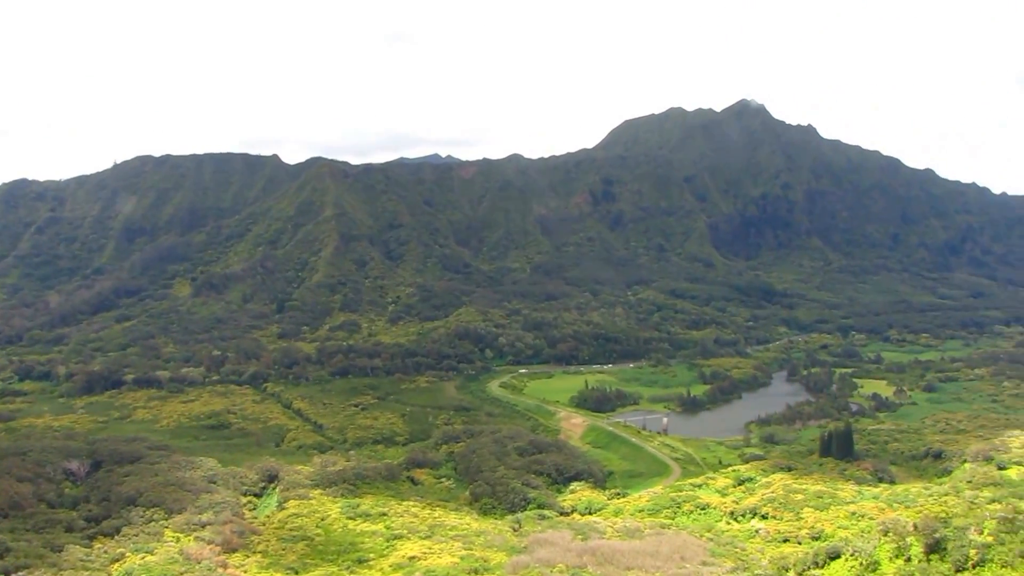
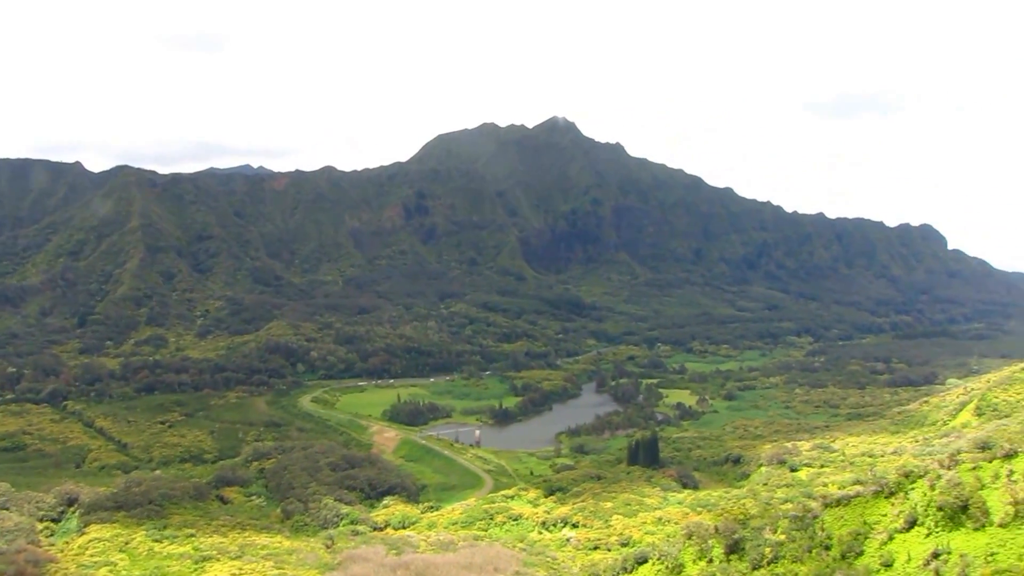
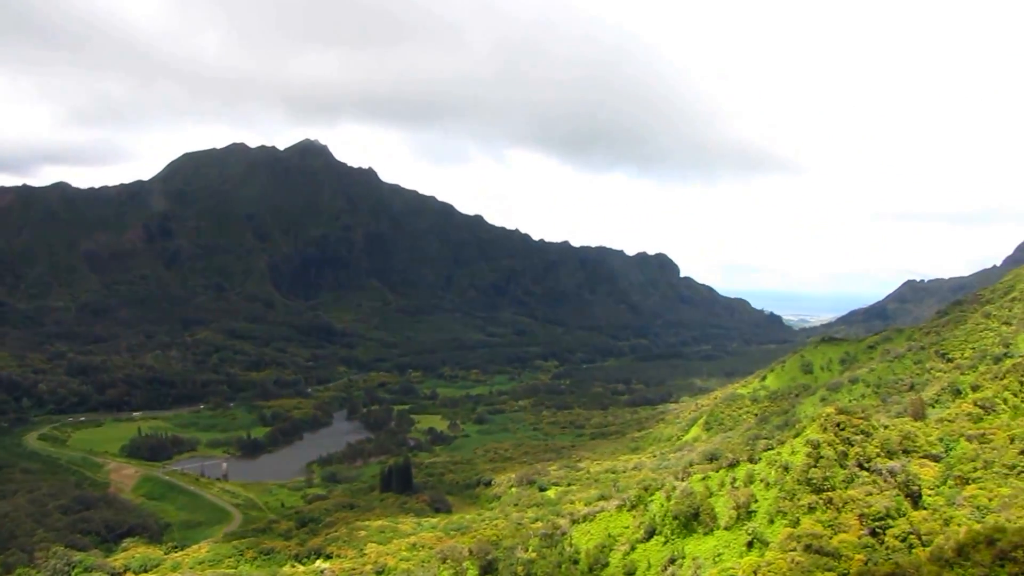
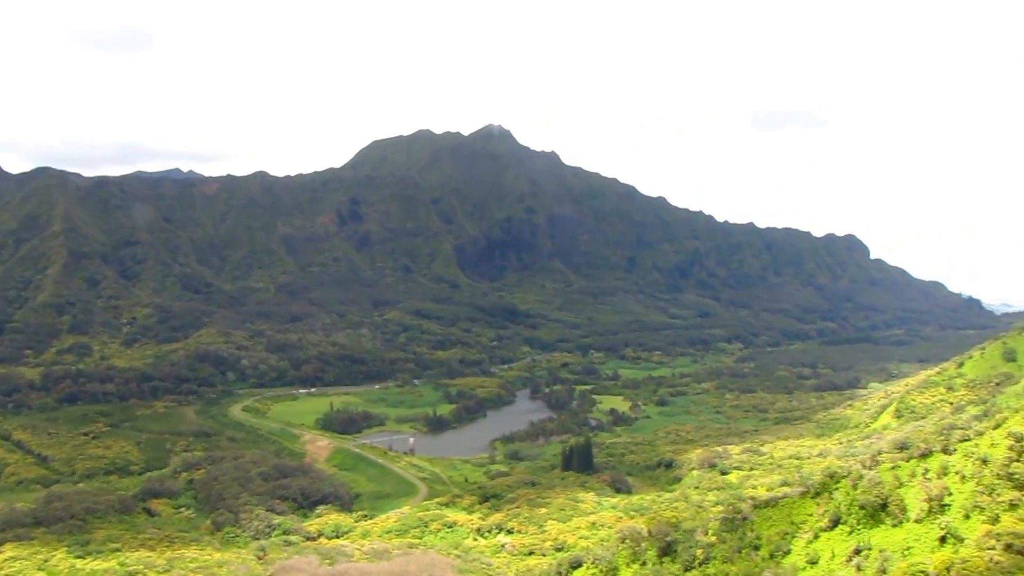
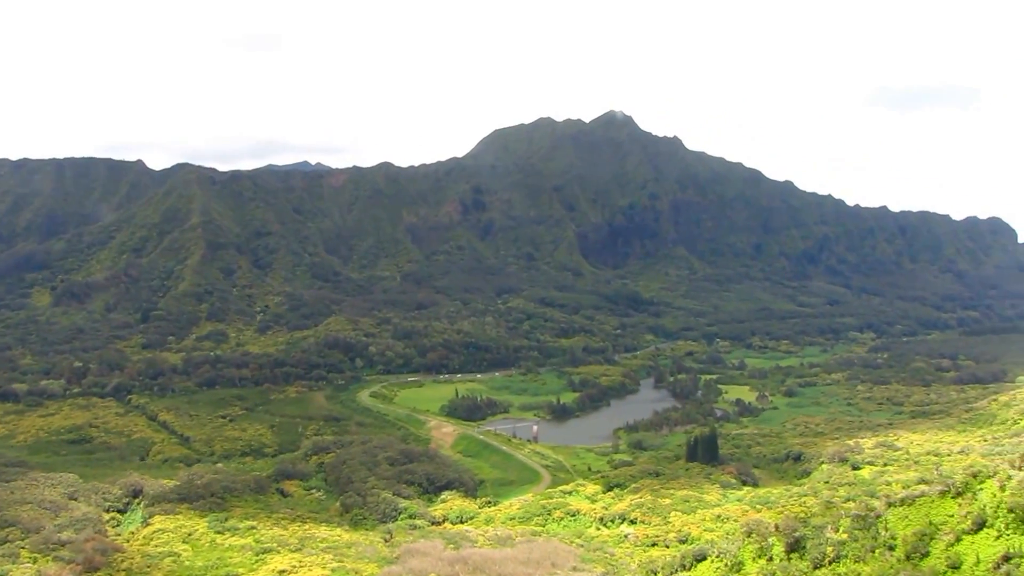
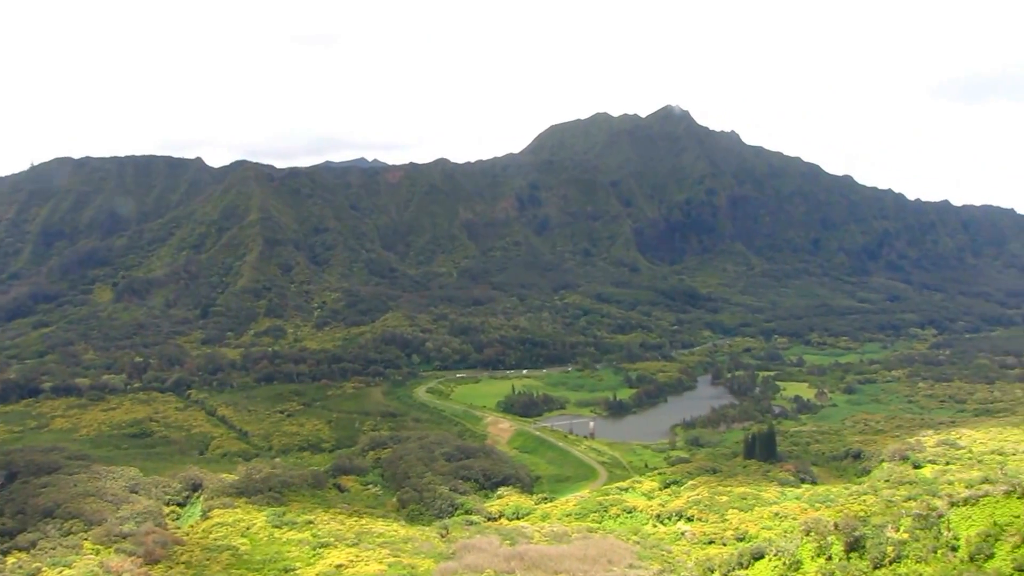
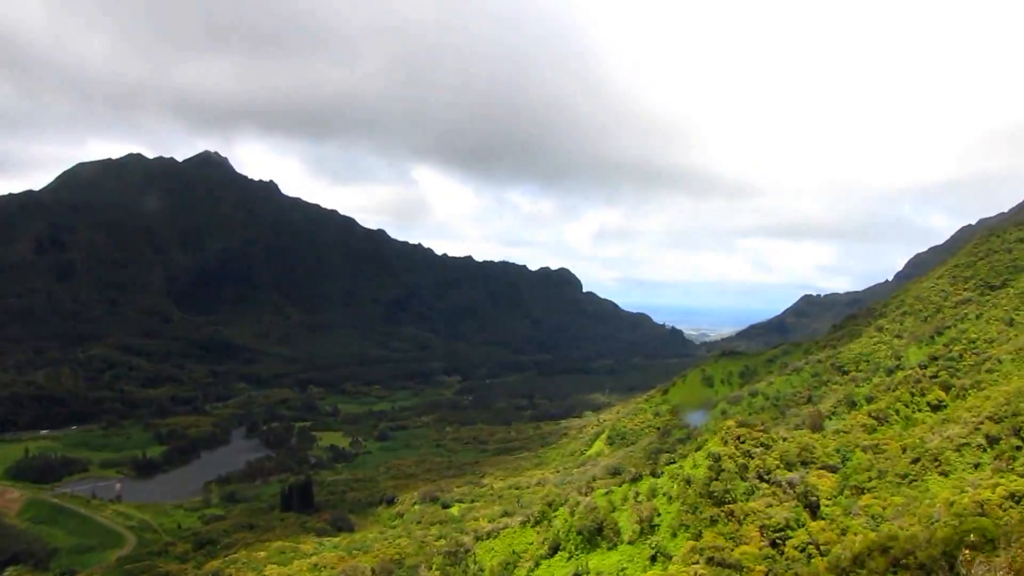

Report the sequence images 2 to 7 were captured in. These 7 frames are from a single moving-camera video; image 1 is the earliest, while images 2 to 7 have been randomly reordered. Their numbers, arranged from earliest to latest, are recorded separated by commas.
6, 5, 2, 4, 3, 7
